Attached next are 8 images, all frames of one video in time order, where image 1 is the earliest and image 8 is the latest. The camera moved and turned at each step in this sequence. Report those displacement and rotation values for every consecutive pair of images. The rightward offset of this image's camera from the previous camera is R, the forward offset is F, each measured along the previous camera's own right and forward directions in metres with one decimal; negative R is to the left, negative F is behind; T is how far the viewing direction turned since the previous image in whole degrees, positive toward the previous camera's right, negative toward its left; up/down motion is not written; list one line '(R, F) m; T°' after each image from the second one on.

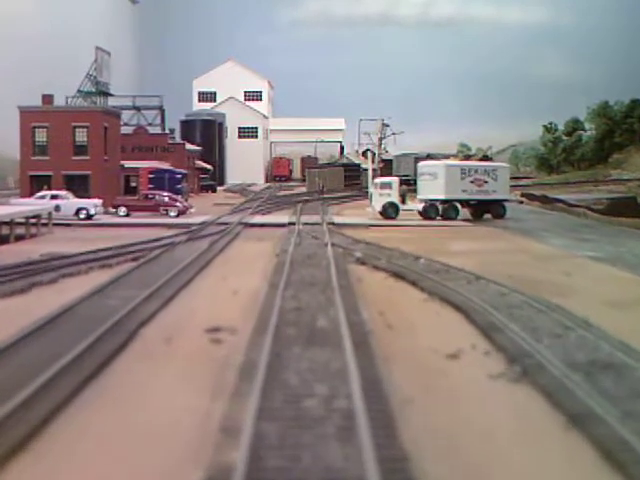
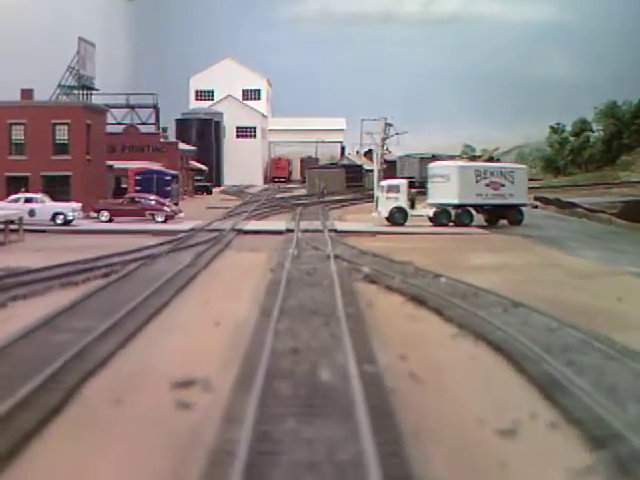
(0.0, +2.7) m; 0°
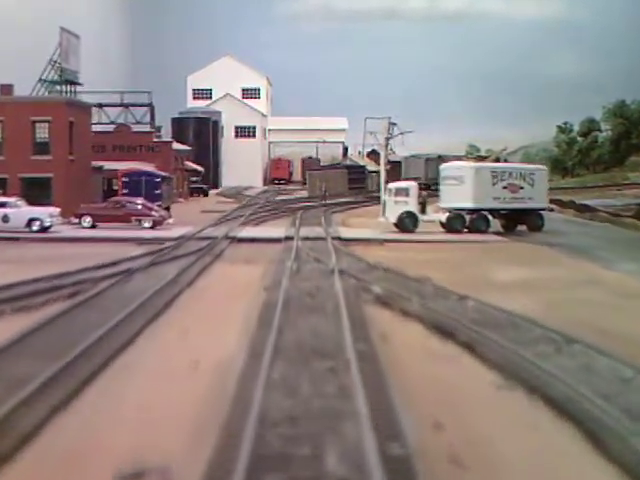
(0.0, +2.4) m; 0°
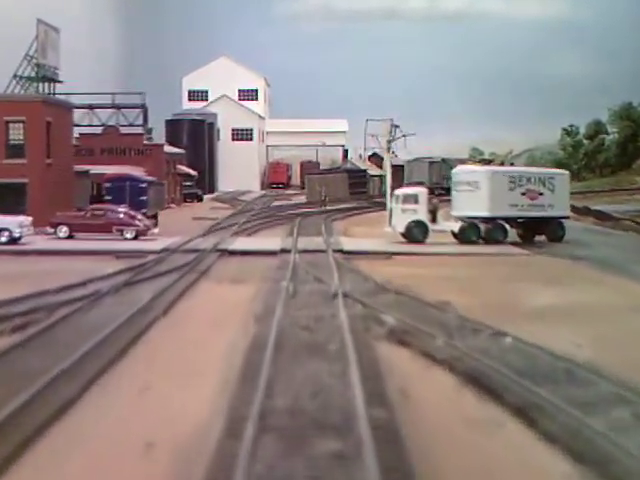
(0.0, +2.4) m; 0°
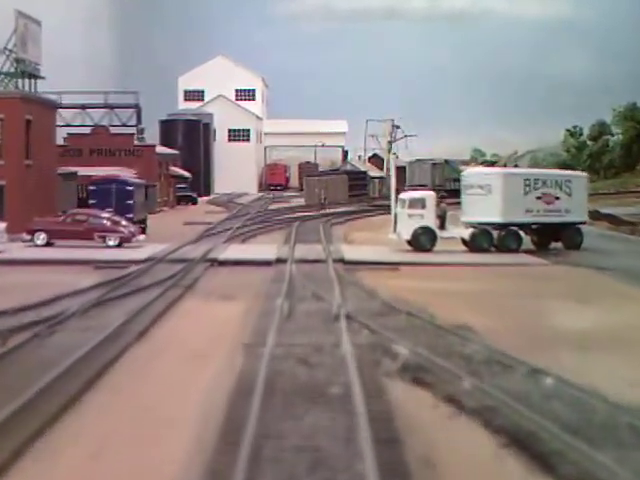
(0.0, +1.8) m; 0°
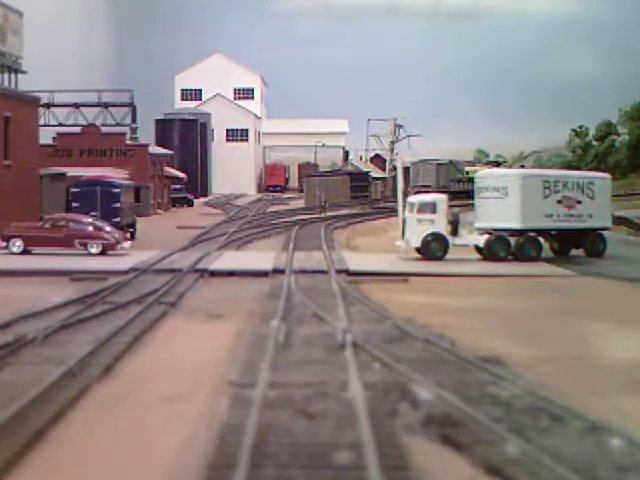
(0.0, +1.8) m; 0°
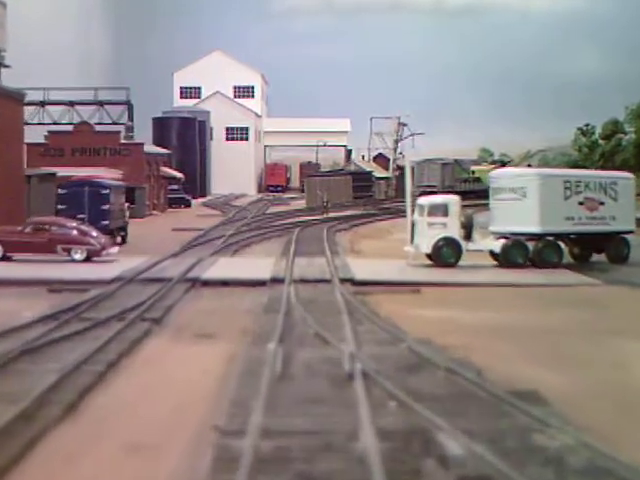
(0.0, +1.5) m; 0°
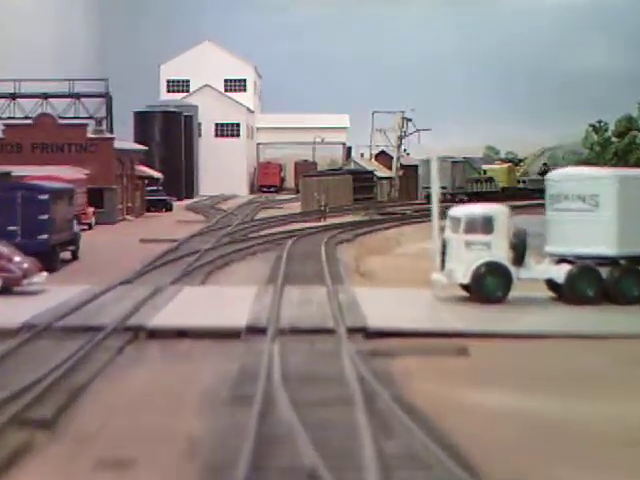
(0.0, +4.8) m; 0°
